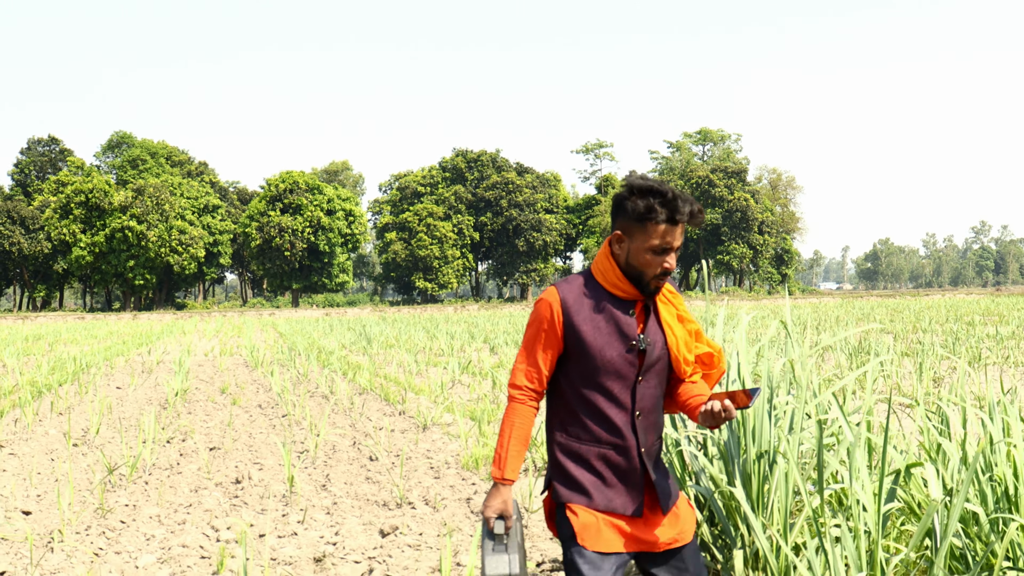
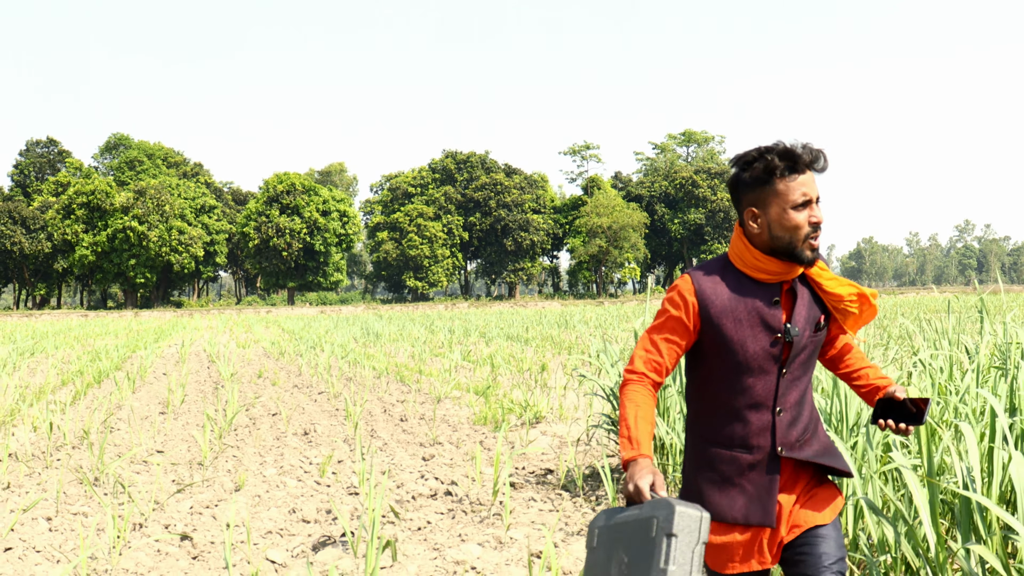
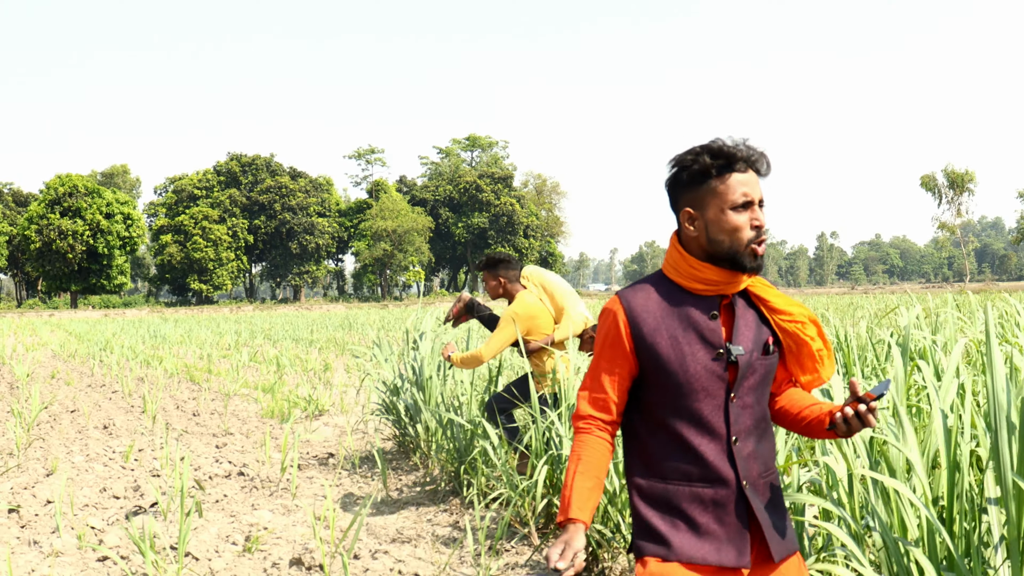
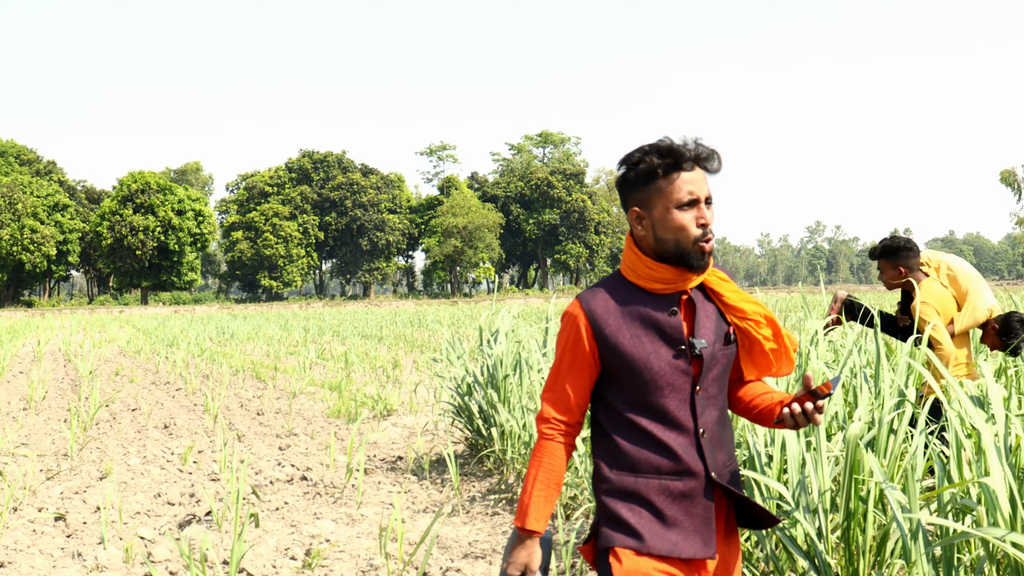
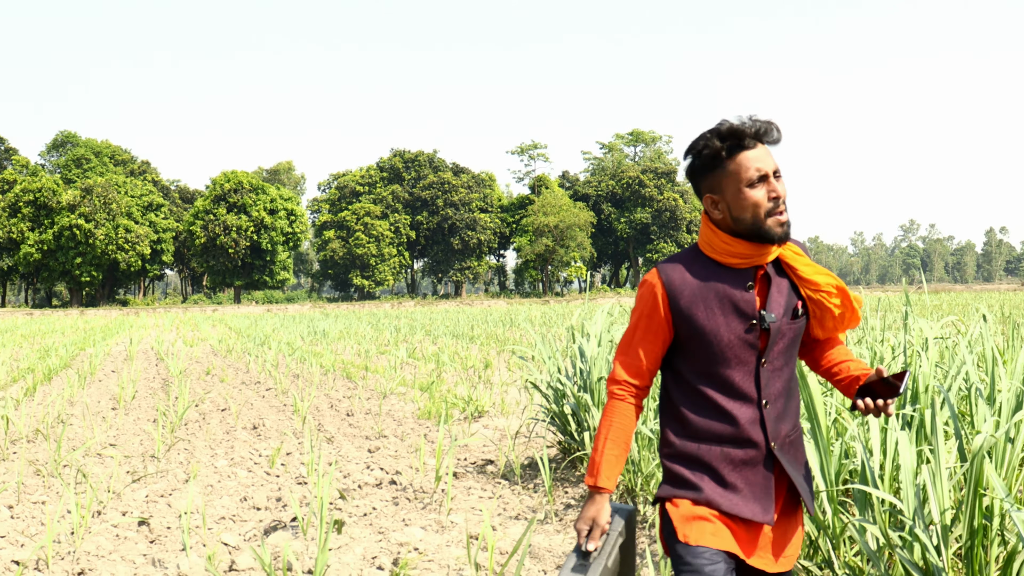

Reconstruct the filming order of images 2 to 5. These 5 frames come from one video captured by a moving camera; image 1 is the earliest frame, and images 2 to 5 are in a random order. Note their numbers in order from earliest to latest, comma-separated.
2, 5, 4, 3
